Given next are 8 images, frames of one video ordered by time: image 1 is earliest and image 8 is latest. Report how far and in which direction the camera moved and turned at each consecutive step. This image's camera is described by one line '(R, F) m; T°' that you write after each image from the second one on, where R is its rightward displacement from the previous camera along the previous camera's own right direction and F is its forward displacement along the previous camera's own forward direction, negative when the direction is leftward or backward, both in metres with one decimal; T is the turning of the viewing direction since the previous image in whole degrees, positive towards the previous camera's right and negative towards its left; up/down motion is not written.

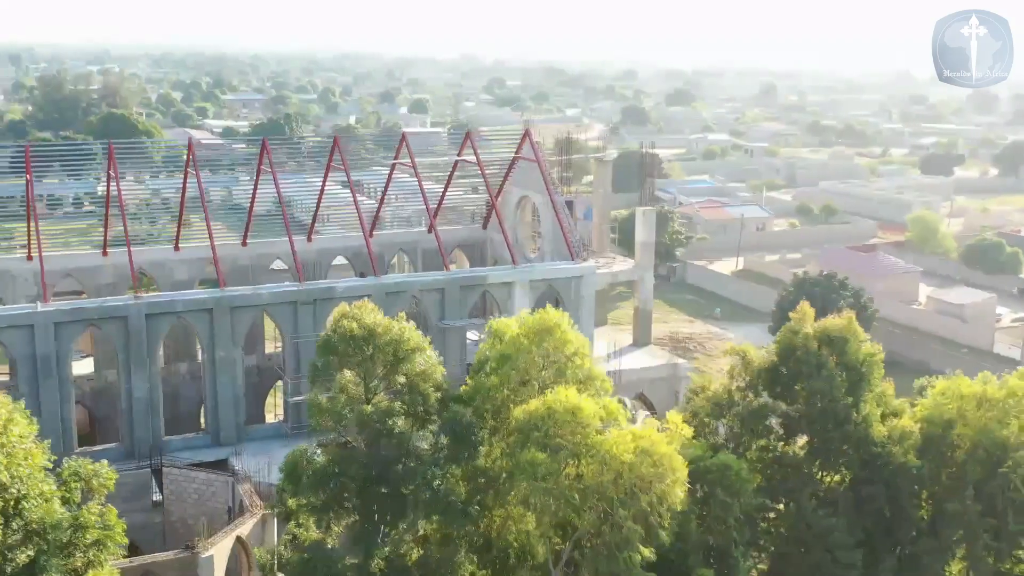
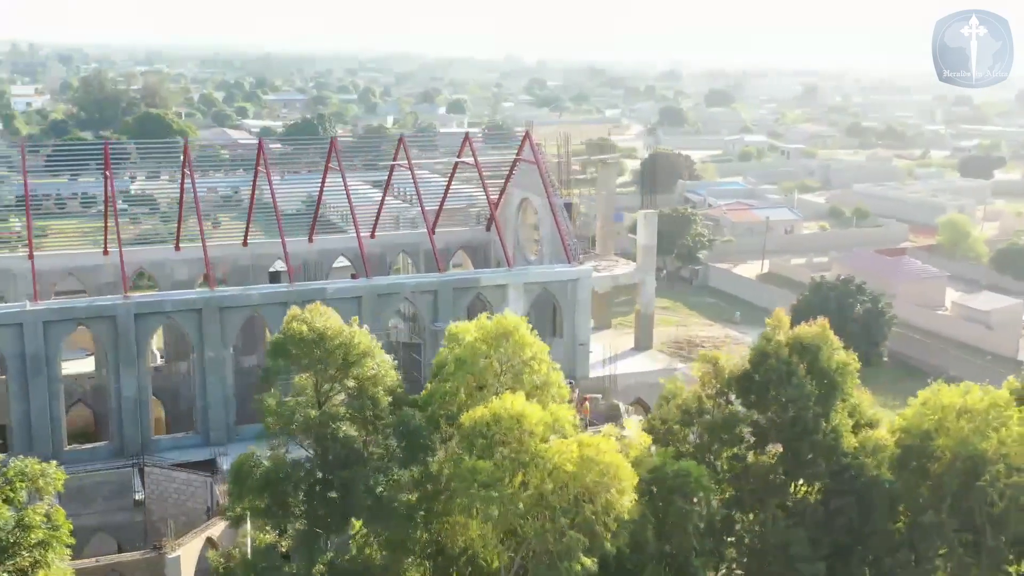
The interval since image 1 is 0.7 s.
(+1.2, +0.2) m; -2°
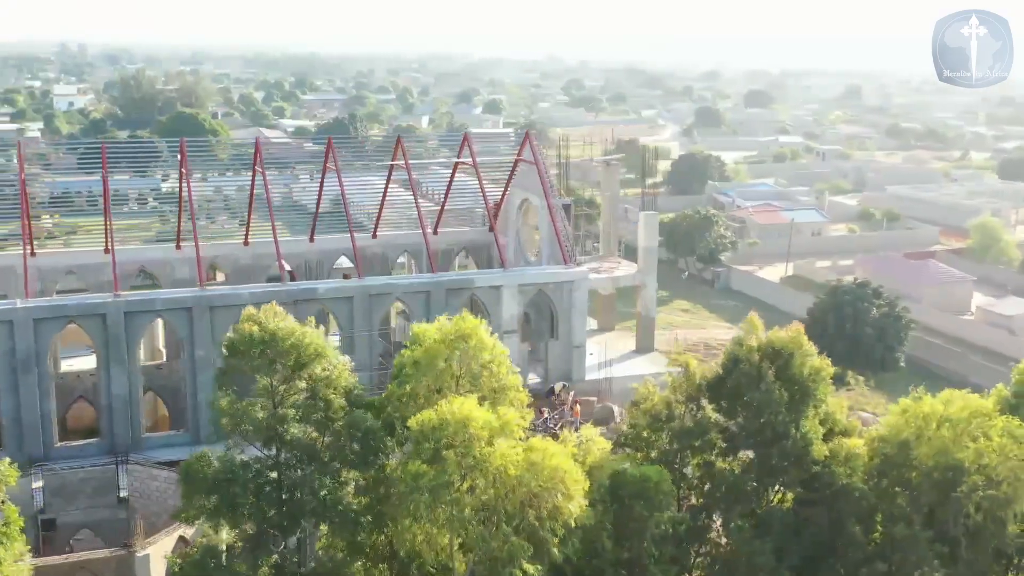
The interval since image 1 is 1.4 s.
(+1.1, +0.2) m; -2°
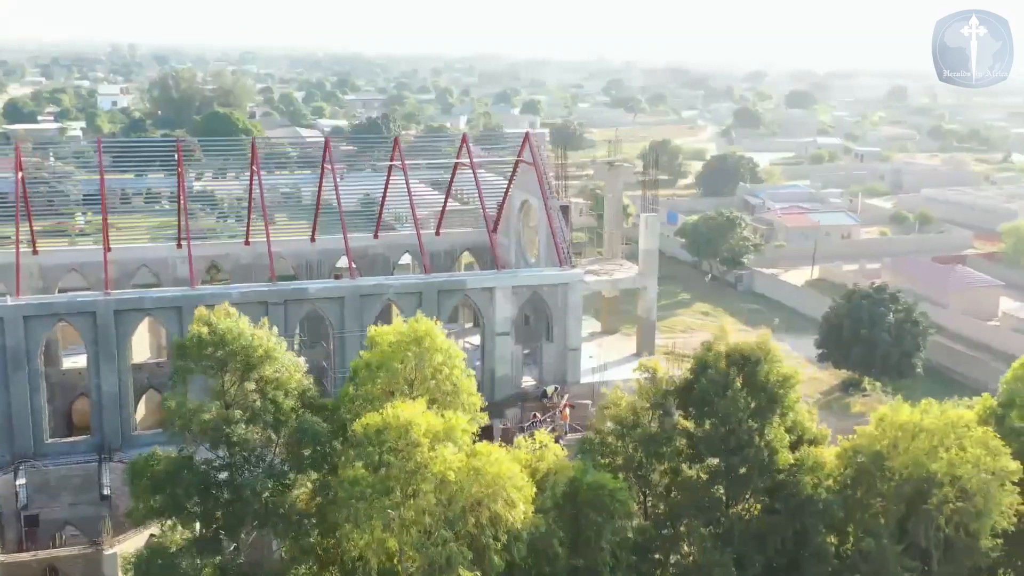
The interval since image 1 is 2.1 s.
(+1.2, +0.2) m; -2°
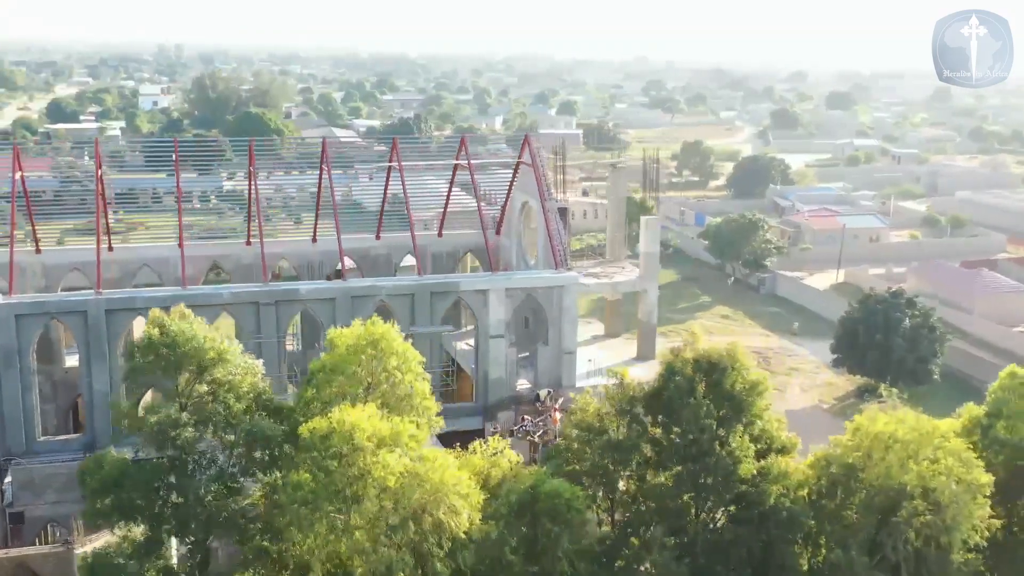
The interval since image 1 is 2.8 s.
(+1.1, +0.2) m; -2°
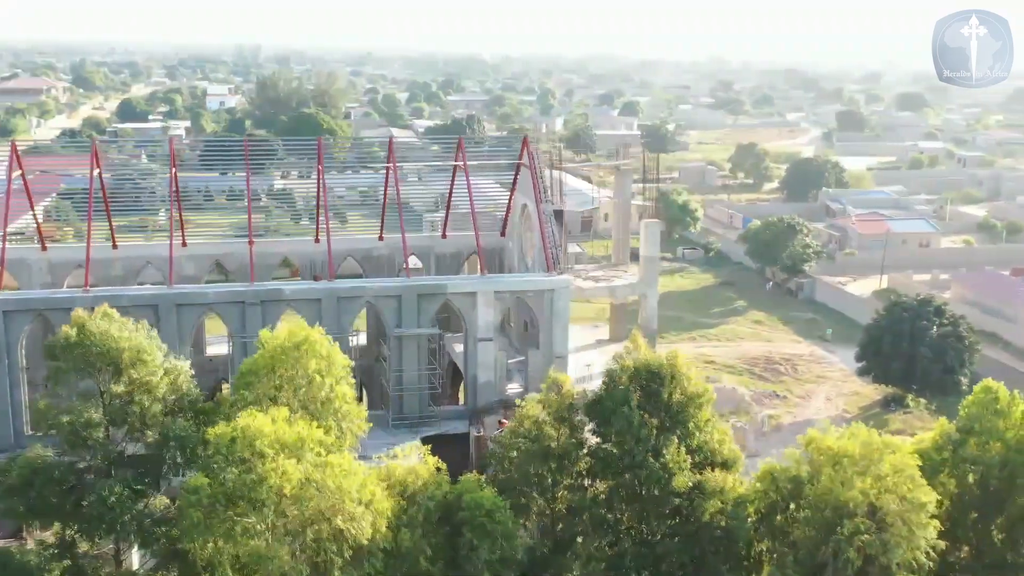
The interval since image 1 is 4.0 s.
(+1.9, +0.4) m; -4°
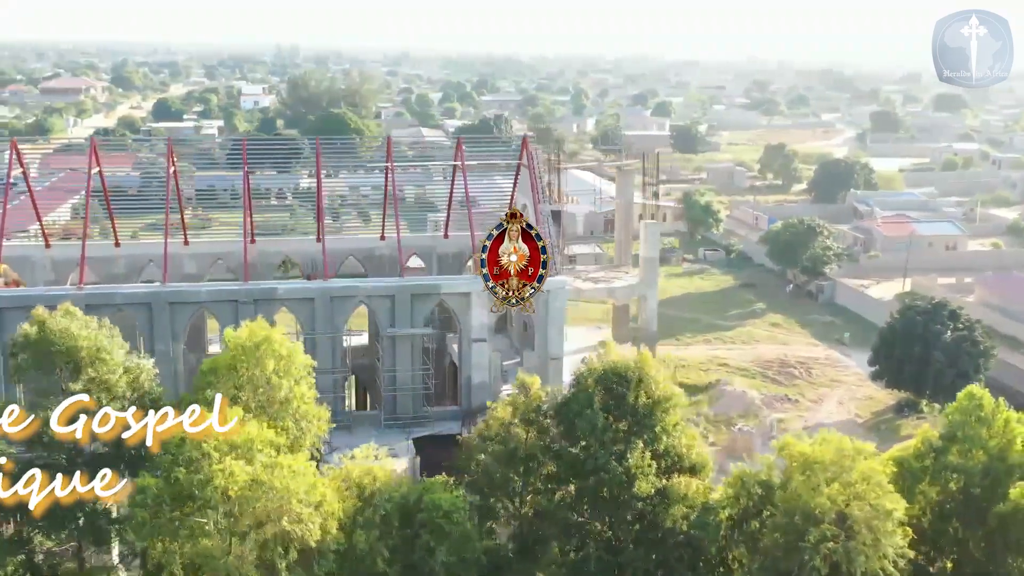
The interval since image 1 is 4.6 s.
(+1.0, +0.2) m; -2°
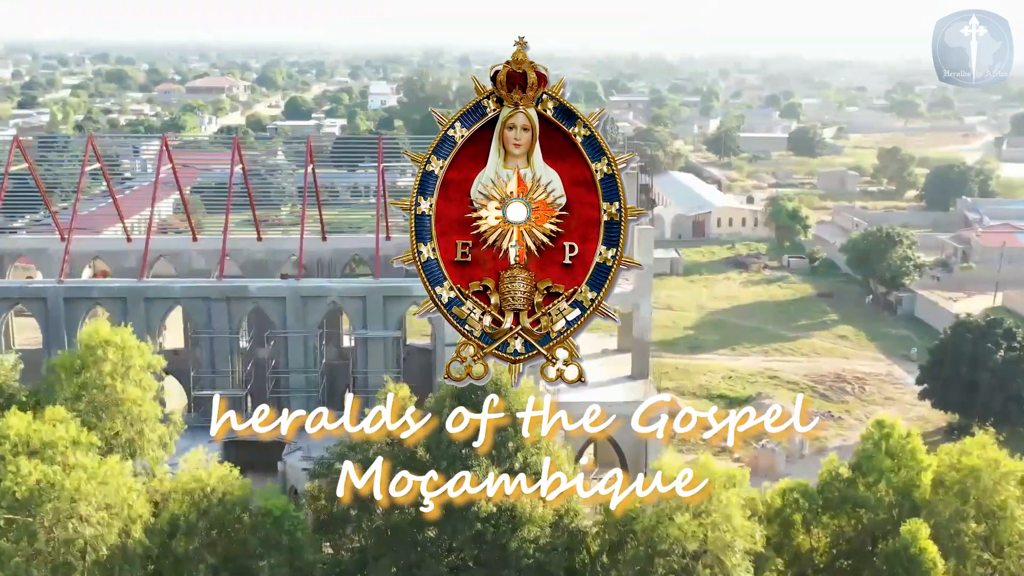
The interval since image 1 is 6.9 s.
(+3.8, +0.8) m; -7°
